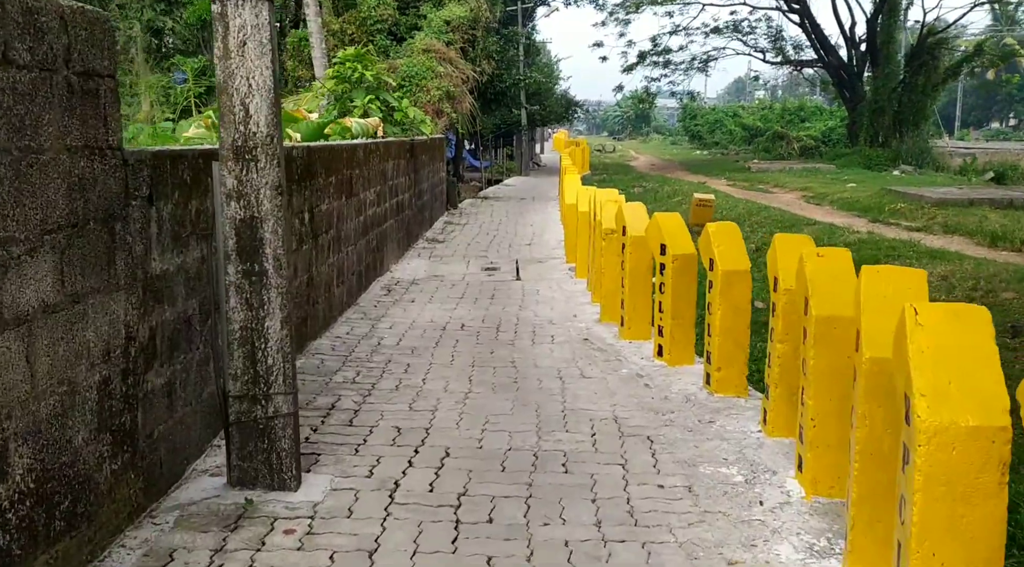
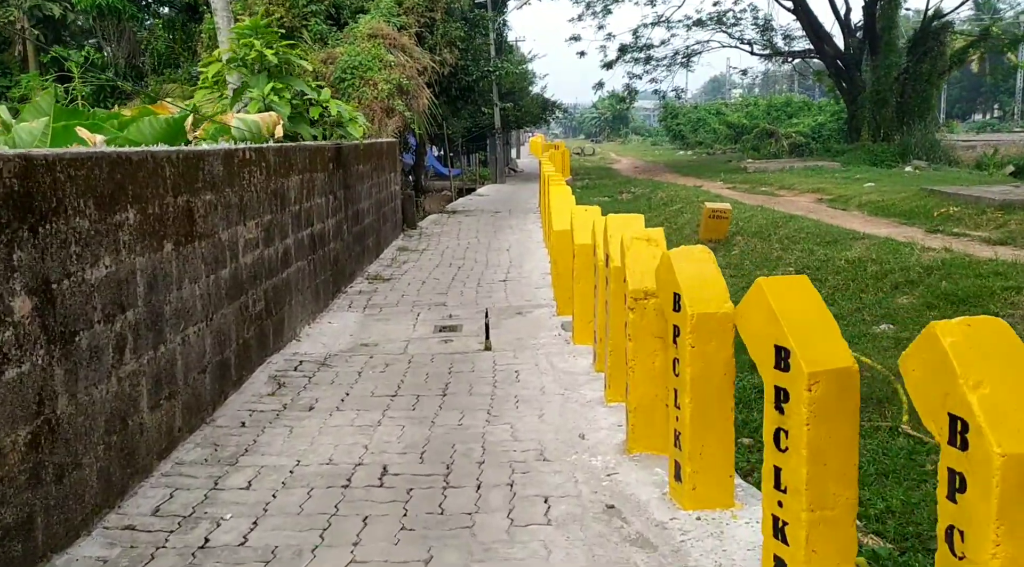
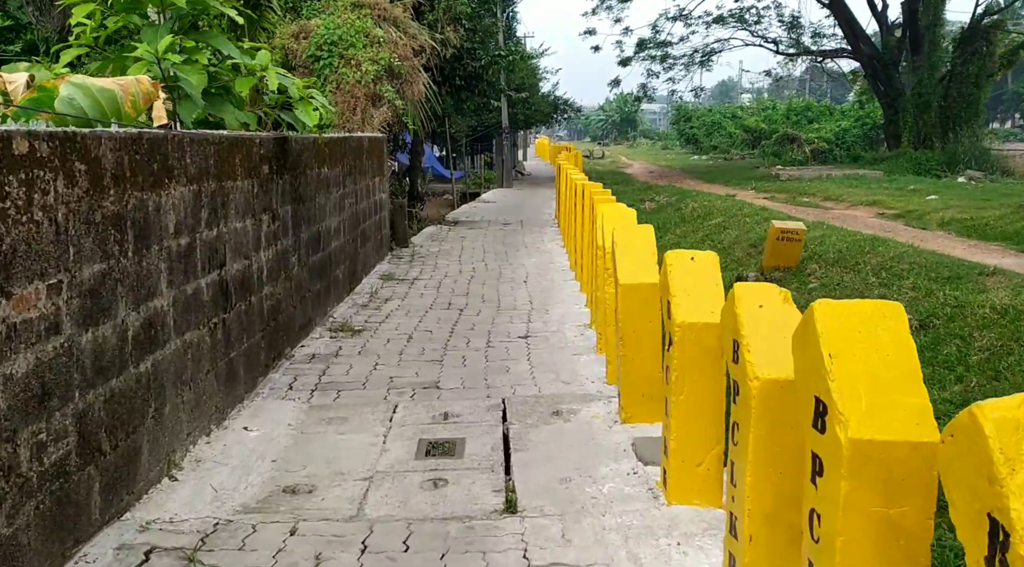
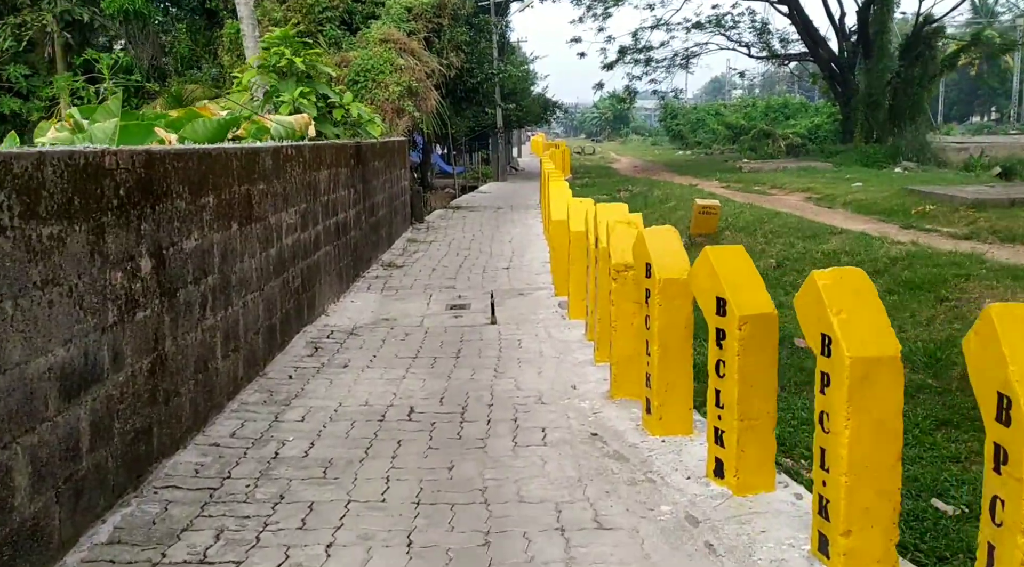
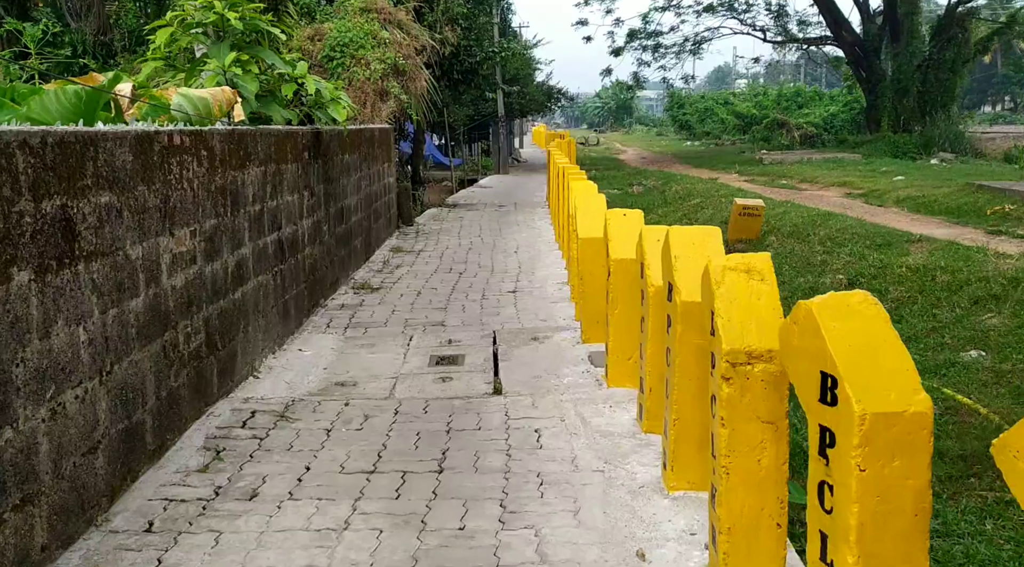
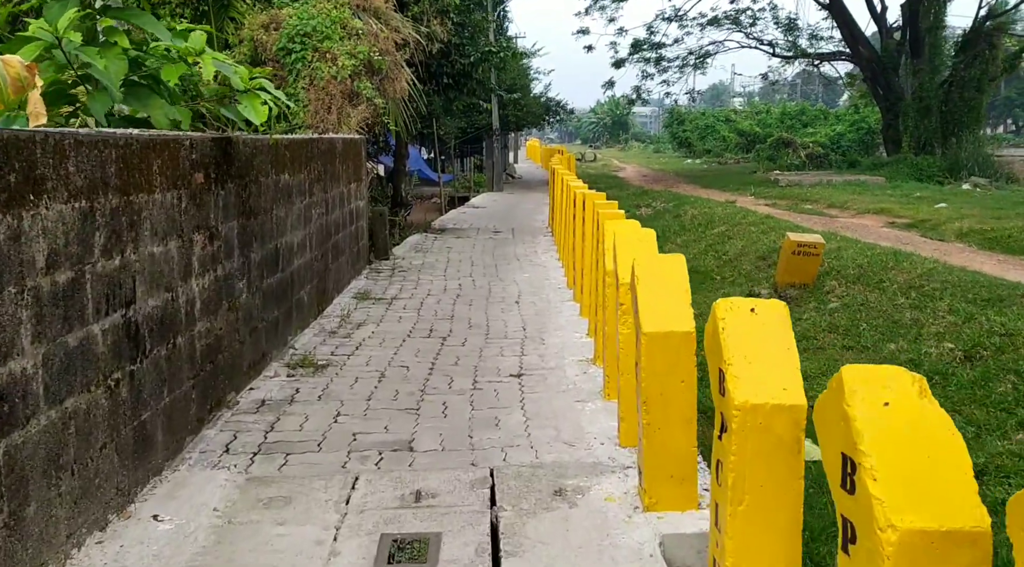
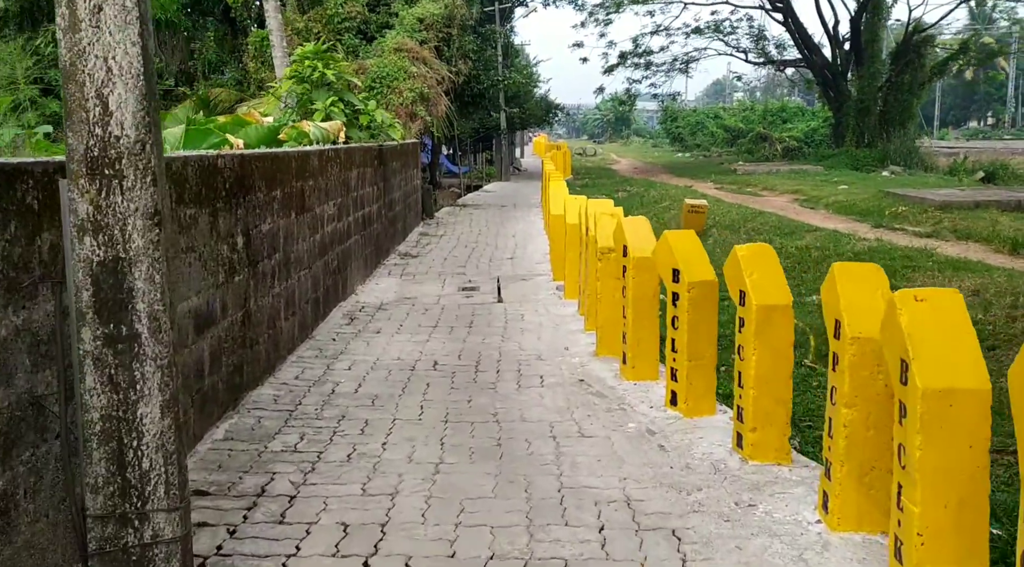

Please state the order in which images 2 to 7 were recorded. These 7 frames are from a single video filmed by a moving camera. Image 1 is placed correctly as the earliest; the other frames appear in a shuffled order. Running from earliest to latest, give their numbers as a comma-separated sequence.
7, 4, 2, 5, 3, 6
